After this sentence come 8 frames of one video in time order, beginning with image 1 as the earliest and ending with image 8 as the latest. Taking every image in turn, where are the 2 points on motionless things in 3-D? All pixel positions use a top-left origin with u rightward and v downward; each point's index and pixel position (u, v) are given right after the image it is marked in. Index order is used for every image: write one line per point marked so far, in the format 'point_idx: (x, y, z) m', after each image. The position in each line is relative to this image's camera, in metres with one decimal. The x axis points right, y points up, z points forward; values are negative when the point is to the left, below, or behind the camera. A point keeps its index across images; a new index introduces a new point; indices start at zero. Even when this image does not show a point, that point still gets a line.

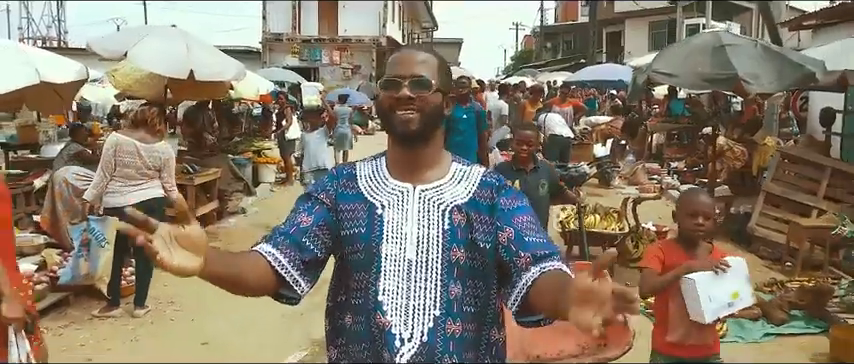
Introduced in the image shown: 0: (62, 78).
0: (-3.5, +1.0, +7.5) m
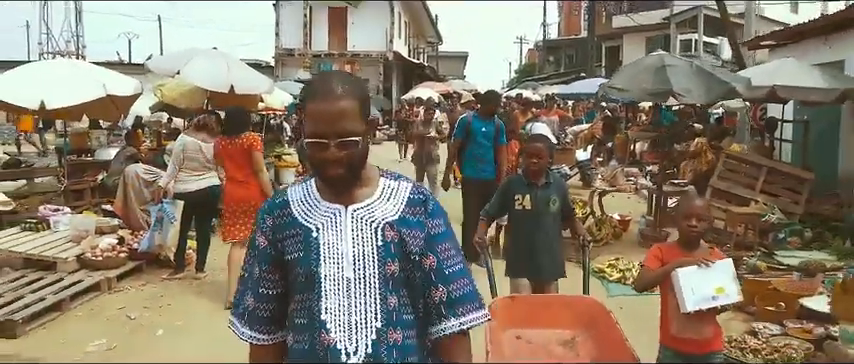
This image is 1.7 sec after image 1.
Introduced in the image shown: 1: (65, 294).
0: (-3.5, +1.0, +9.0) m
1: (-2.7, -0.8, +5.8) m
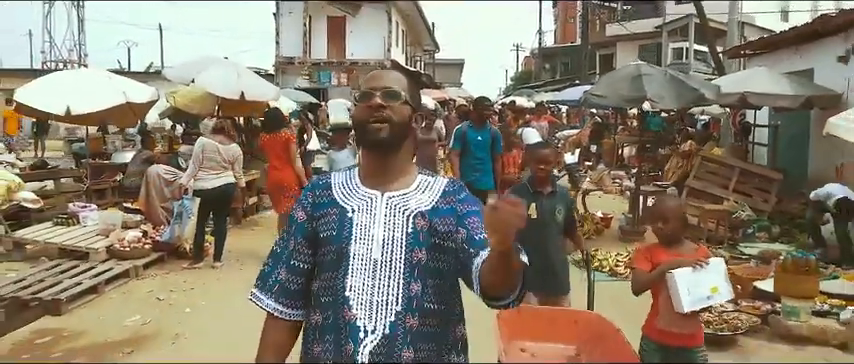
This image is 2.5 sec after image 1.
0: (-3.5, +1.0, +9.7) m
1: (-2.7, -0.8, +6.5) m
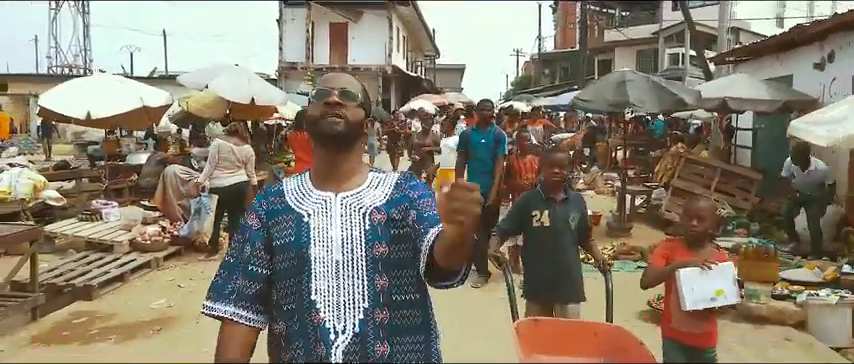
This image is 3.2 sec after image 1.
0: (-3.5, +1.0, +10.3) m
1: (-2.7, -0.8, +7.0) m
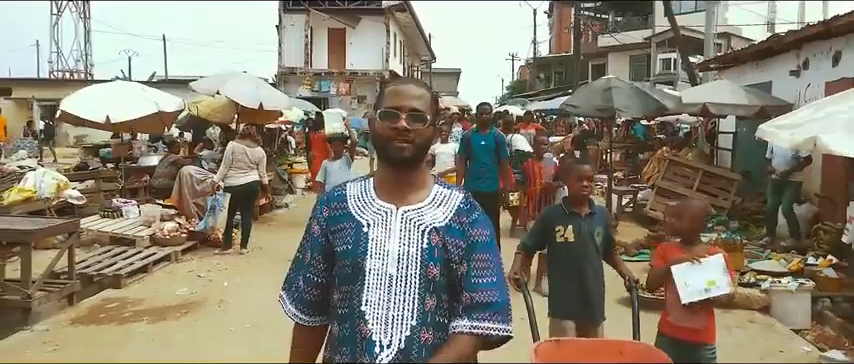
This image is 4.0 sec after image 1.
0: (-3.5, +1.0, +10.9) m
1: (-2.7, -0.8, +7.6) m
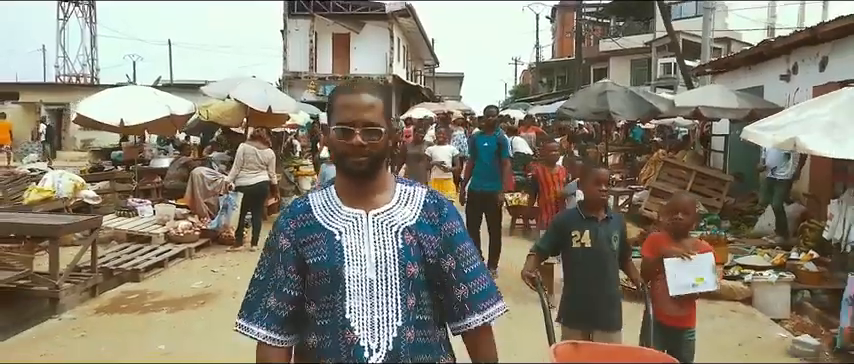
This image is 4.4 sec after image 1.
0: (-3.5, +1.0, +11.3) m
1: (-2.7, -0.8, +8.0) m
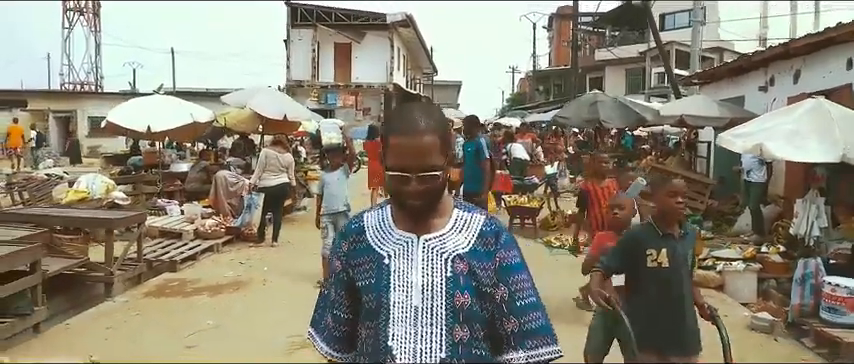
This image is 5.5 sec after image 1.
0: (-3.4, +1.0, +12.1) m
1: (-2.6, -0.8, +8.9) m
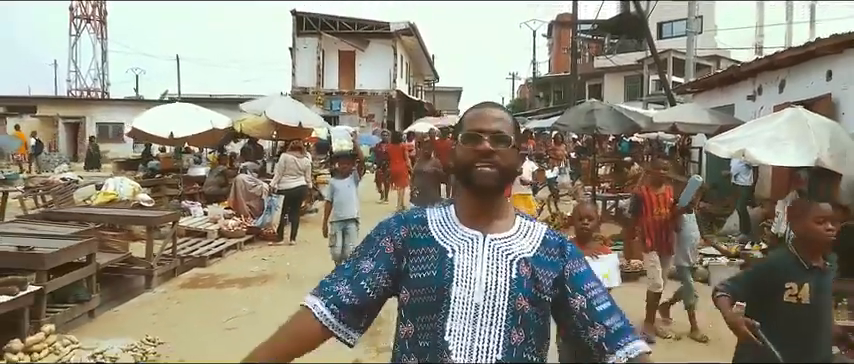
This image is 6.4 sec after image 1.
0: (-3.3, +0.9, +12.8) m
1: (-2.5, -0.8, +9.6) m
